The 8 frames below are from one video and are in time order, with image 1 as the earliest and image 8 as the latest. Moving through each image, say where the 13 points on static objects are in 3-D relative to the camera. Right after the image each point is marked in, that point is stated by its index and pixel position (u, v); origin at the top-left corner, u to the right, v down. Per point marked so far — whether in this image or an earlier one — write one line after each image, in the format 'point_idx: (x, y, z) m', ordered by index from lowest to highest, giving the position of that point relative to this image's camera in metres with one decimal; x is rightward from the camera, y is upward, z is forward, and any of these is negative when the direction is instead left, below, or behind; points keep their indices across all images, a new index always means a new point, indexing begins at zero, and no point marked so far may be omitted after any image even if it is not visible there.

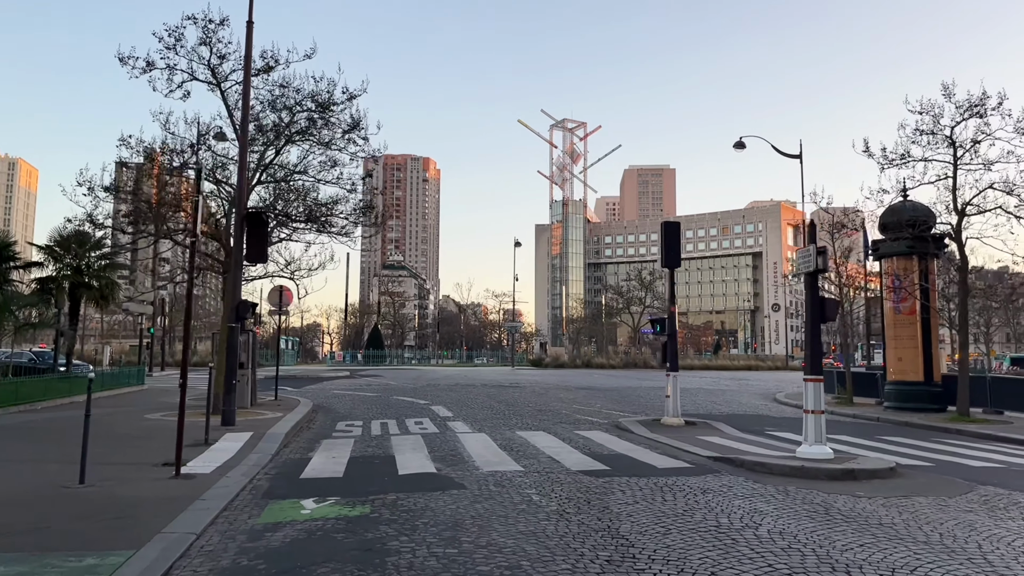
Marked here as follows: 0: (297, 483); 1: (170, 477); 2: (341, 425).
0: (-2.4, -2.1, +8.6) m
1: (-3.8, -2.1, +8.6) m
2: (-3.3, -2.7, +15.2) m
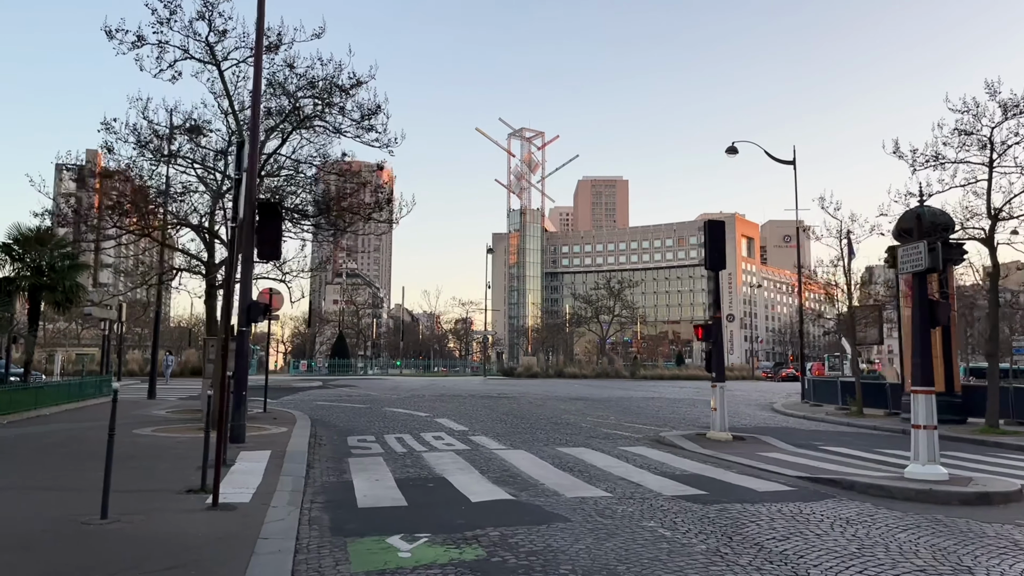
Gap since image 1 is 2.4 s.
0: (-1.4, -2.1, +7.2) m
1: (-2.8, -2.0, +7.2) m
2: (-2.8, -2.7, +13.8) m
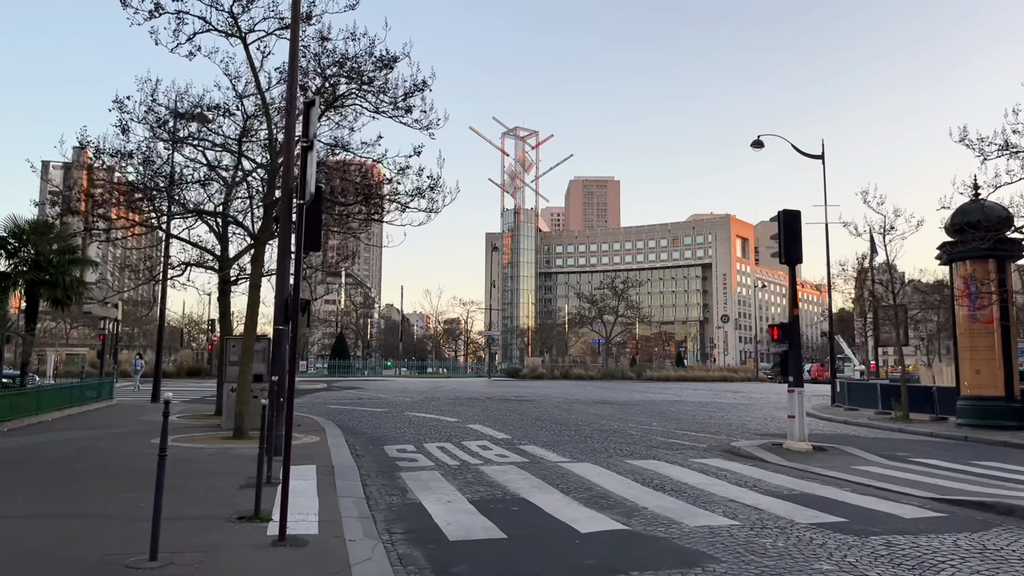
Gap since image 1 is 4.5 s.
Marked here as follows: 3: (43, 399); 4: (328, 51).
0: (-0.4, -2.0, +6.0) m
1: (-1.8, -1.9, +5.9) m
2: (-1.9, -2.6, +12.5) m
3: (-10.0, -2.4, +16.6) m
4: (-3.2, +4.1, +13.5) m
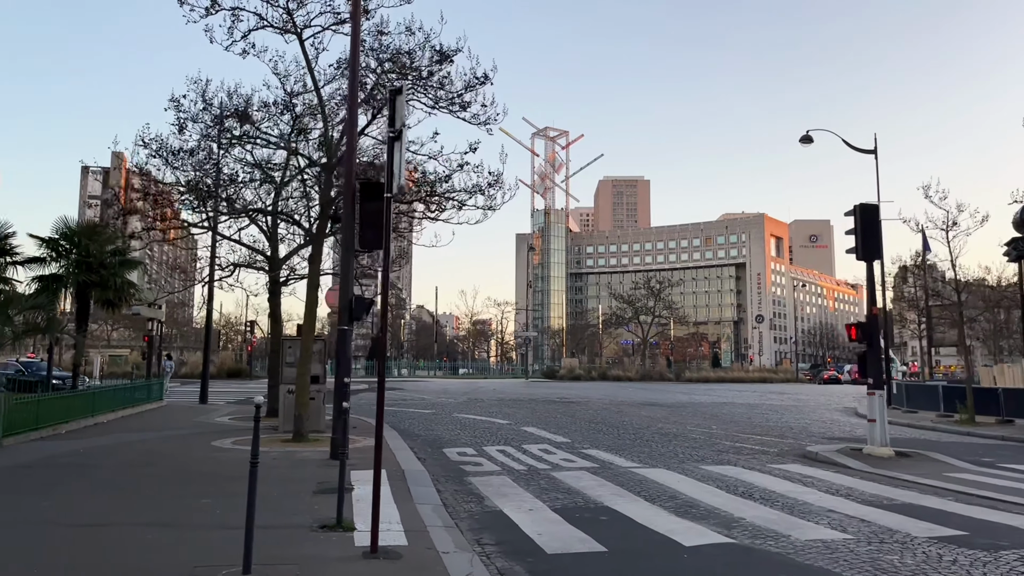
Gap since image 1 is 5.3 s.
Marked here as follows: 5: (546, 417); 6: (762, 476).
0: (+0.4, -2.0, +5.6) m
1: (-1.0, -1.9, +5.6) m
2: (-0.9, -2.6, +12.2) m
3: (-8.8, -2.4, +16.5) m
4: (-2.2, +4.1, +13.3) m
5: (+0.8, -3.2, +19.5) m
6: (+3.1, -2.4, +9.7) m
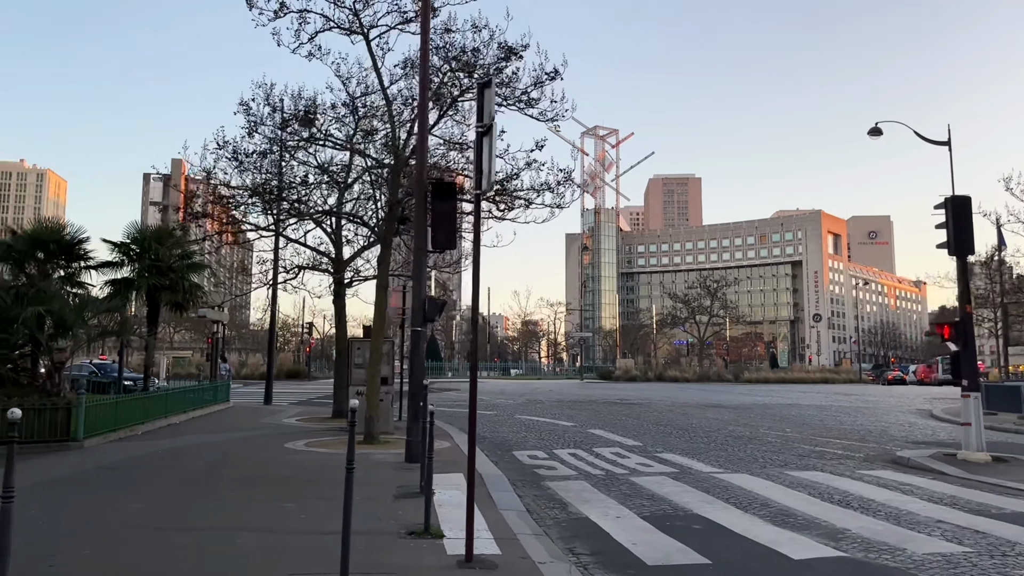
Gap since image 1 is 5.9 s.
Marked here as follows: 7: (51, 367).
0: (+1.1, -2.0, +5.3) m
1: (-0.4, -1.9, +5.4) m
2: (+0.2, -2.6, +12.0) m
3: (-7.4, -2.5, +16.8) m
4: (-1.1, +4.1, +13.1) m
5: (+2.4, -3.2, +19.1) m
6: (+4.1, -2.3, +9.3) m
7: (-8.9, -1.5, +15.0) m
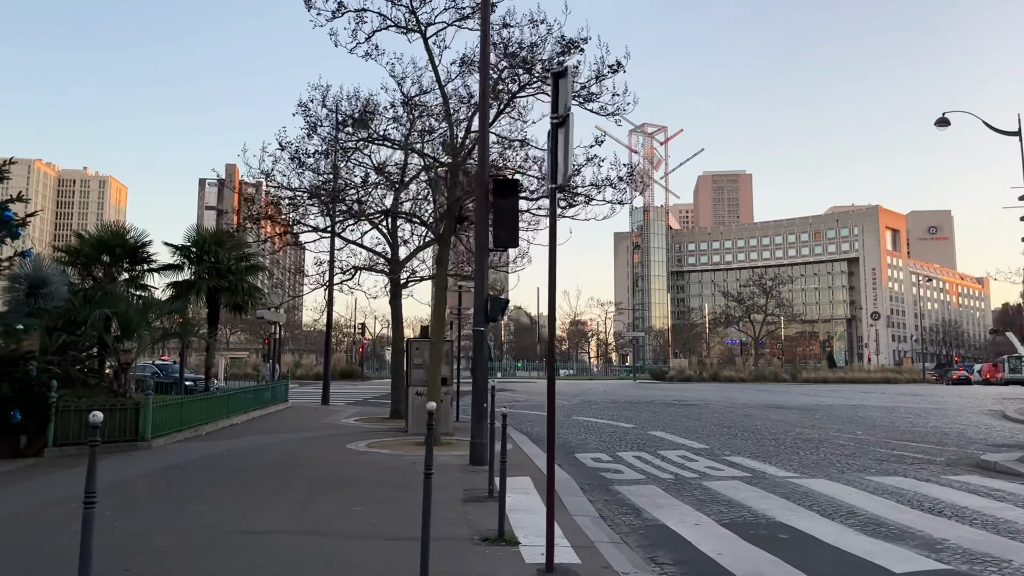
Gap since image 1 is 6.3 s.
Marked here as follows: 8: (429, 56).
0: (+1.6, -2.0, +5.0) m
1: (+0.2, -1.9, +5.2) m
2: (+1.2, -2.6, +11.7) m
3: (-6.1, -2.5, +17.0) m
4: (-0.1, +4.1, +12.9) m
5: (+3.8, -3.2, +18.7) m
6: (+4.9, -2.3, +8.8) m
7: (-7.8, -1.6, +15.3) m
8: (-1.4, +4.0, +13.4) m
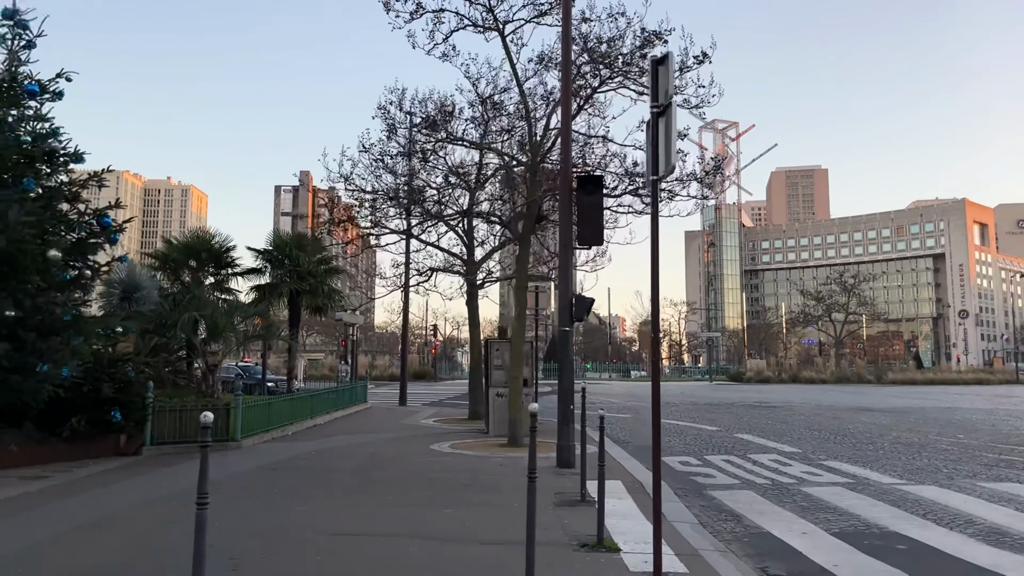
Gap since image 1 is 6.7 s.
0: (+2.3, -1.9, +4.7) m
1: (+0.9, -1.9, +5.0) m
2: (+2.4, -2.6, +11.4) m
3: (-4.4, -2.6, +17.3) m
4: (+1.2, +4.1, +12.7) m
5: (+5.7, -3.1, +18.1) m
6: (+5.8, -2.2, +8.1) m
7: (-6.2, -1.6, +15.8) m
8: (-0.1, +4.0, +13.3) m
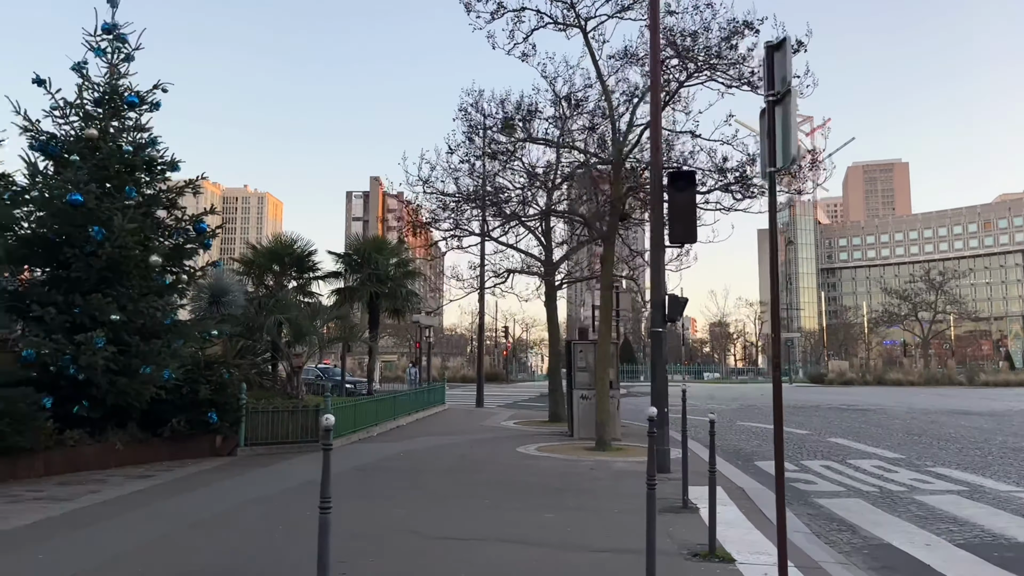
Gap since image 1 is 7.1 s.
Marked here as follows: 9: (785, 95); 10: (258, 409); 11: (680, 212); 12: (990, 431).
0: (+2.9, -1.9, +4.3) m
1: (+1.6, -1.9, +4.7) m
2: (+3.7, -2.6, +10.9) m
3: (-2.6, -2.6, +17.4) m
4: (+2.5, +4.2, +12.4) m
5: (+7.5, -3.1, +17.4) m
6: (+6.8, -2.1, +7.4) m
7: (-4.5, -1.7, +16.1) m
8: (+1.3, +4.0, +13.1) m
9: (+1.8, +1.3, +5.0) m
10: (-3.8, -1.8, +11.8) m
11: (+2.0, +0.9, +9.0) m
12: (+10.0, -3.0, +16.1) m
